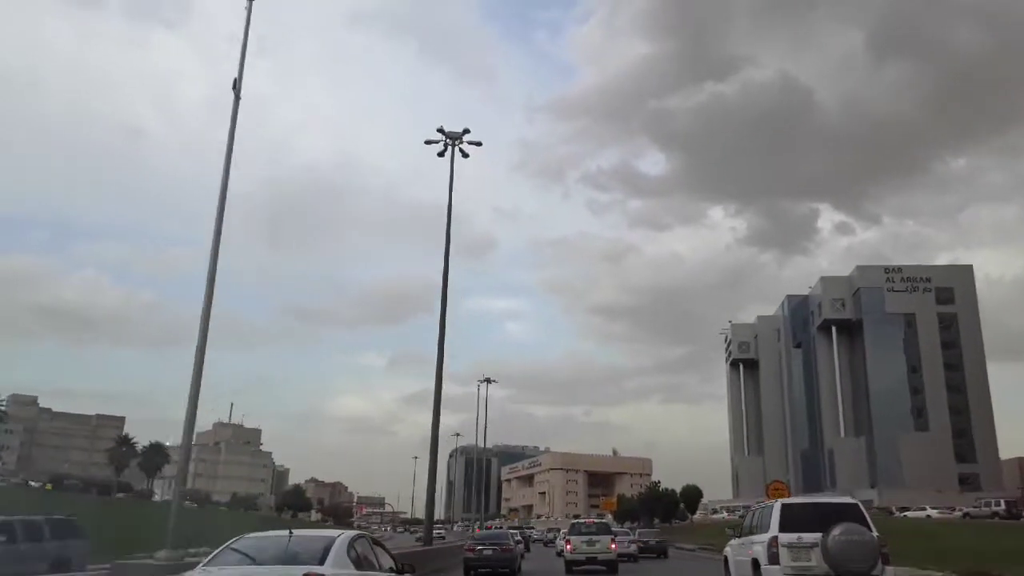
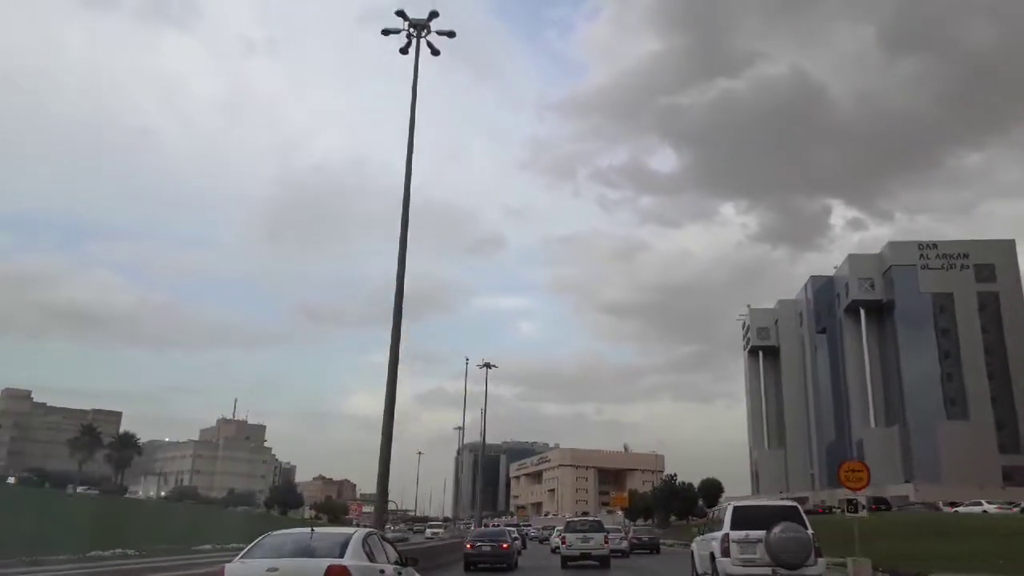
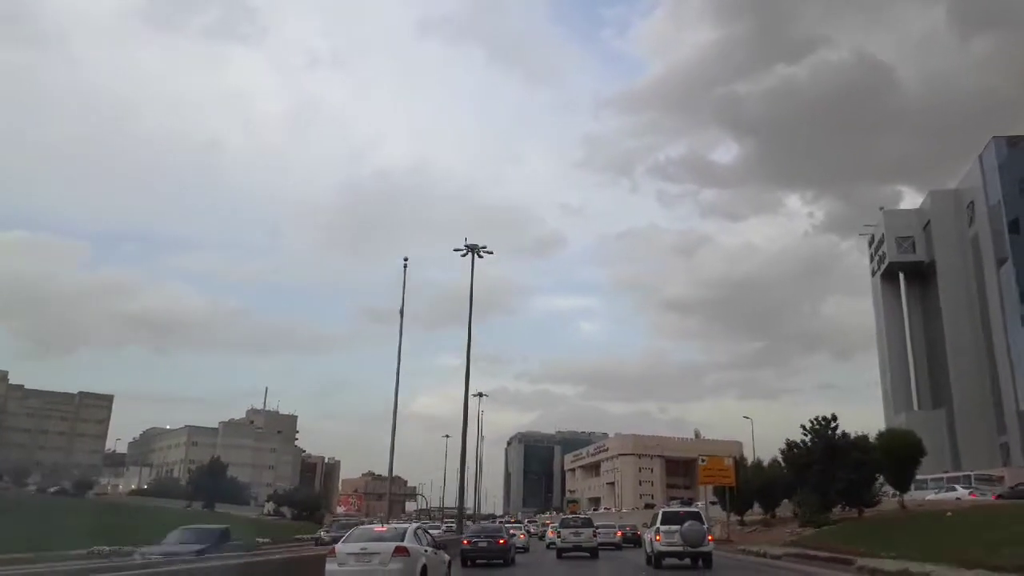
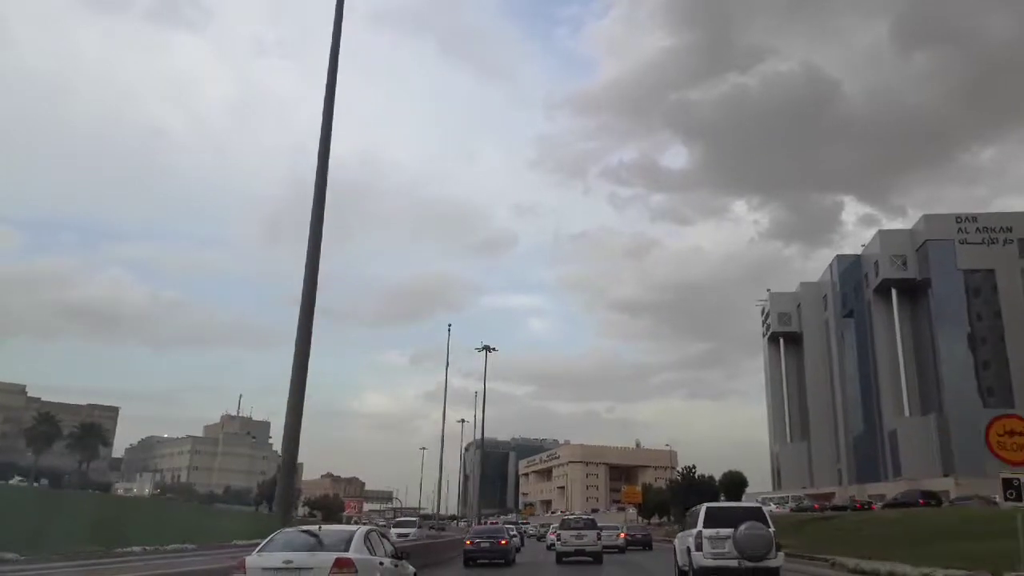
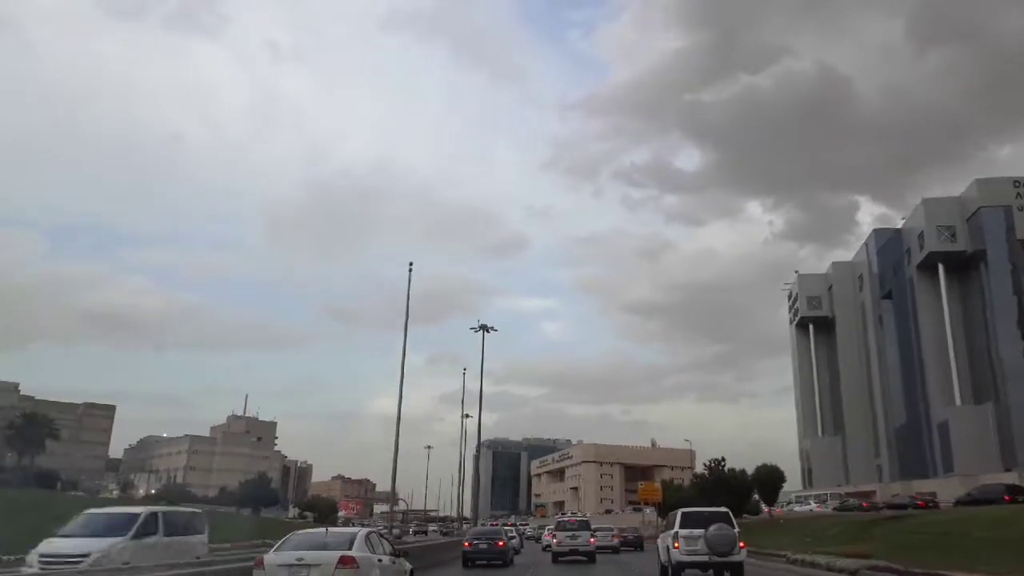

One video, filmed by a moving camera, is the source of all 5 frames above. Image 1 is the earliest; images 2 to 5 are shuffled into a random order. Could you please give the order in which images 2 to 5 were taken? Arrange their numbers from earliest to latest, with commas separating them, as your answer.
2, 4, 5, 3
